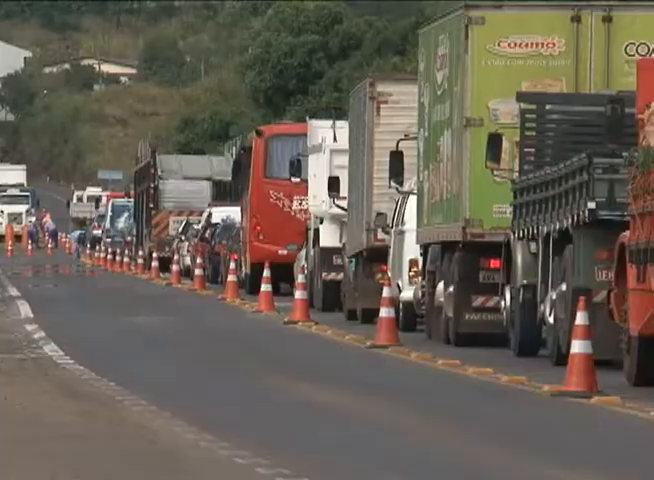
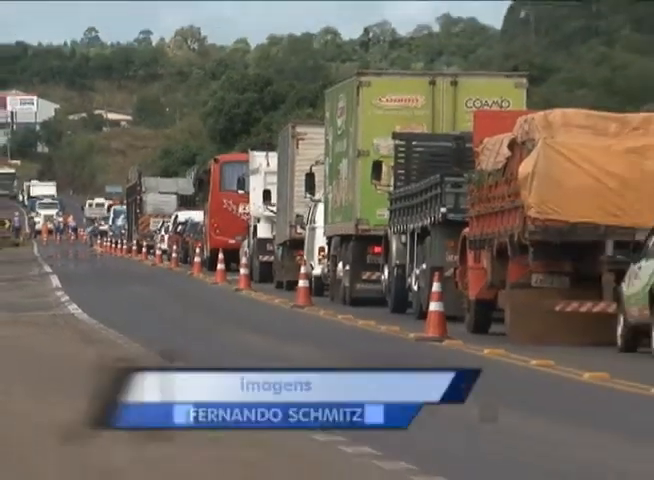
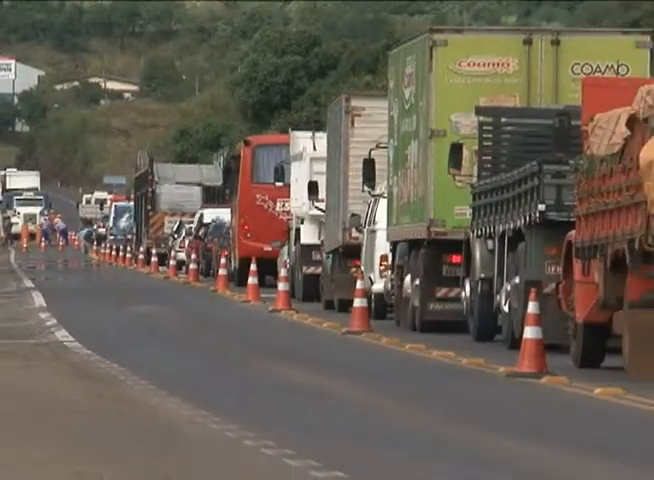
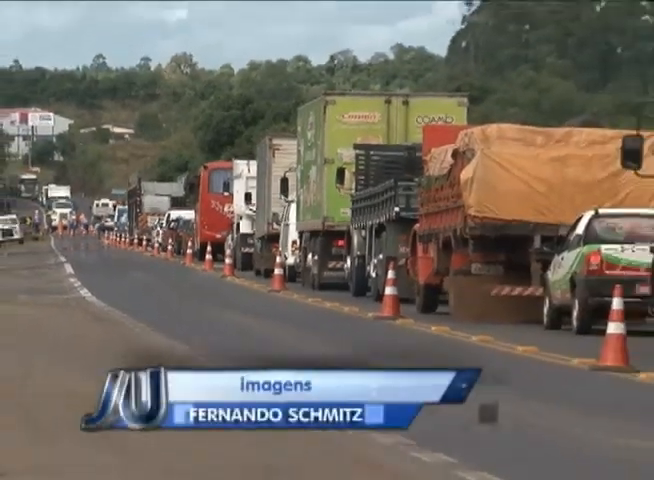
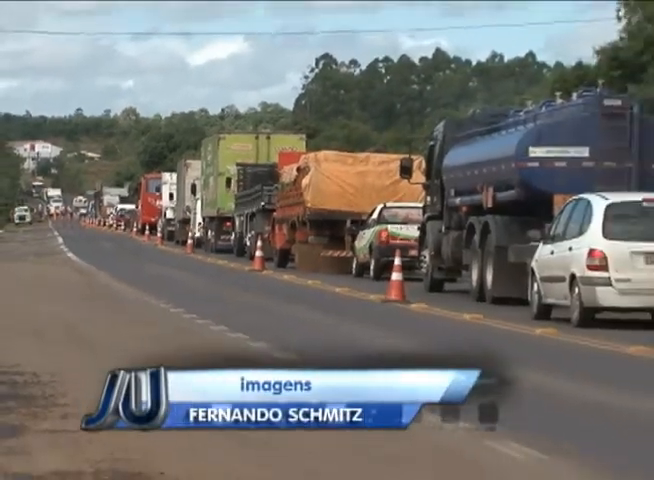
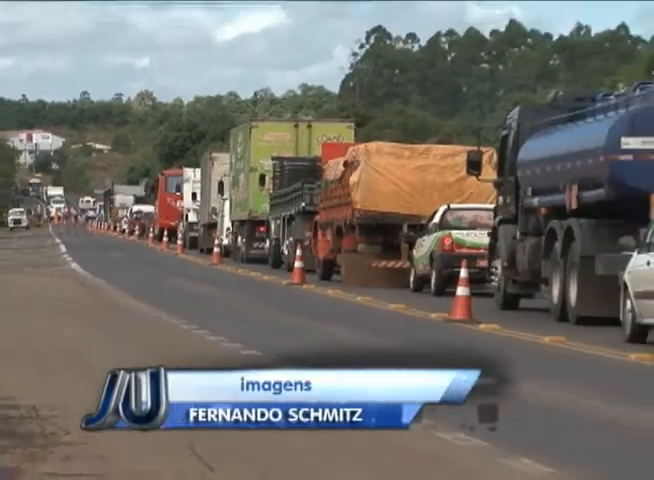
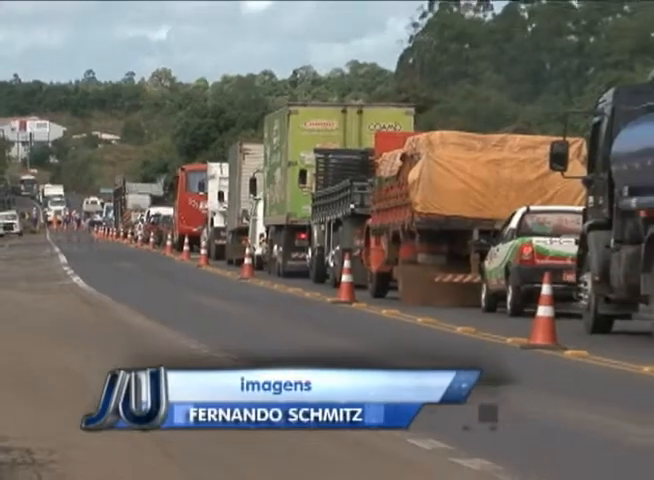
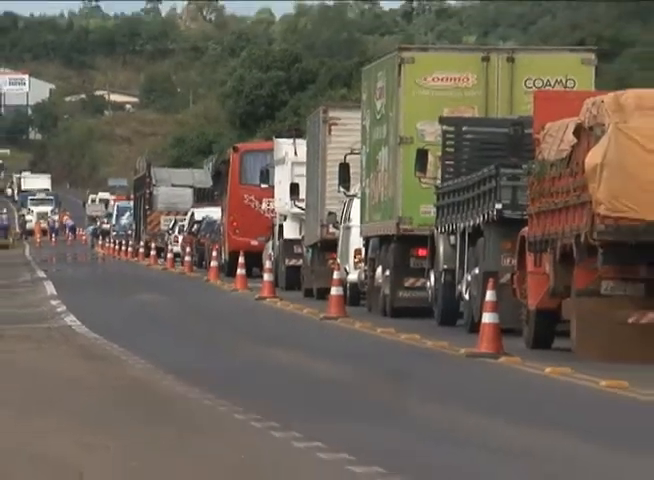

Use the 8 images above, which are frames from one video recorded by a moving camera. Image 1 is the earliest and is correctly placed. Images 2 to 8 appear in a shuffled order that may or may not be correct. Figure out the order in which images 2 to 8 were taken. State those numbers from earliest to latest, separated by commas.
3, 8, 2, 4, 7, 6, 5
